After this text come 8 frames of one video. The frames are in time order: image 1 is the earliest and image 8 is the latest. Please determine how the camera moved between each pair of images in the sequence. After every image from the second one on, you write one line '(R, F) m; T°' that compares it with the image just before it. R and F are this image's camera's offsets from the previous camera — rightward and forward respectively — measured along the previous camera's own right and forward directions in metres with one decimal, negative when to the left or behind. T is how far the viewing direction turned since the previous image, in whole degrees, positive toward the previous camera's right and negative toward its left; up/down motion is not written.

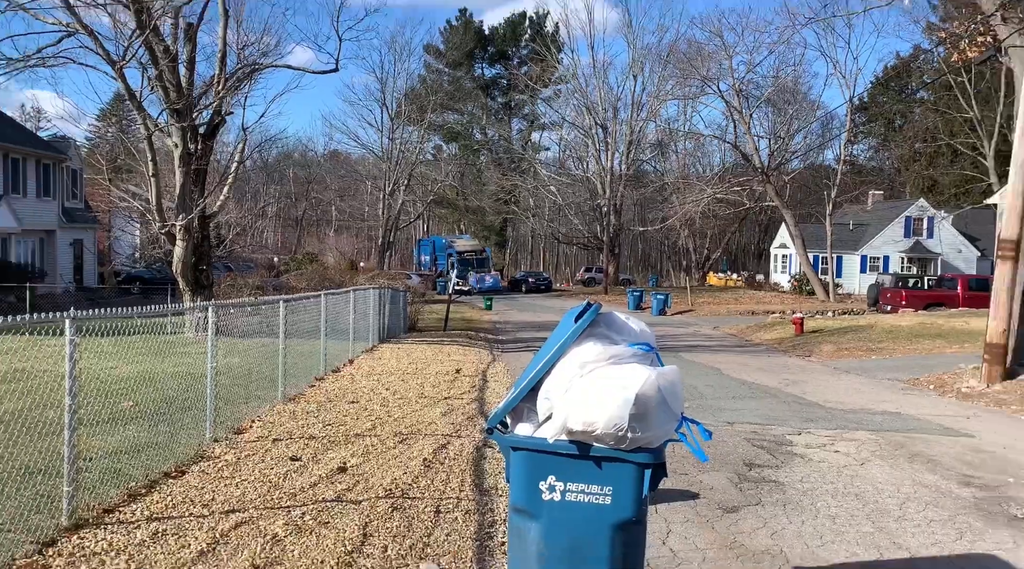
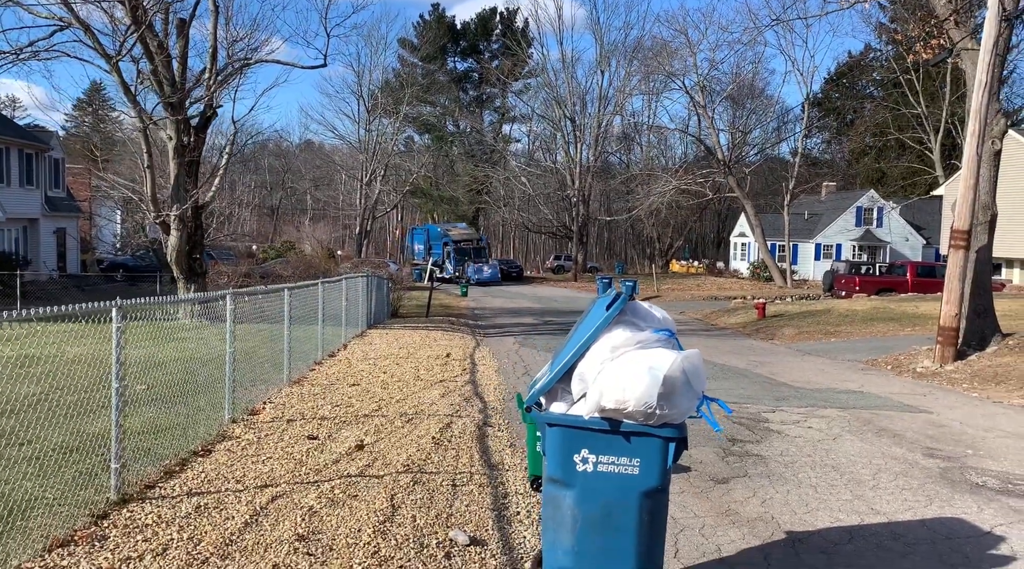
(-0.4, -0.4) m; +3°
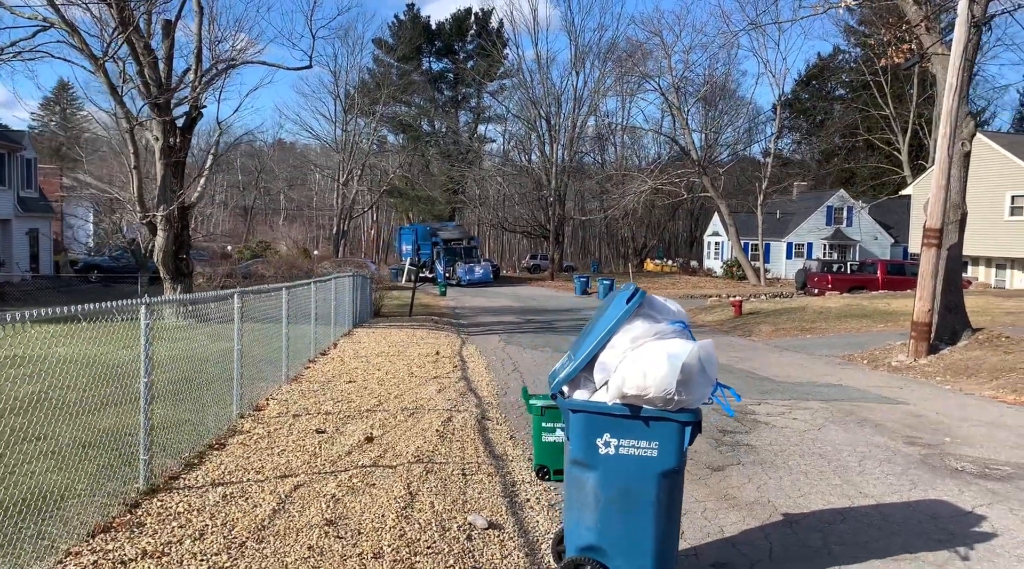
(-0.2, -0.3) m; +2°
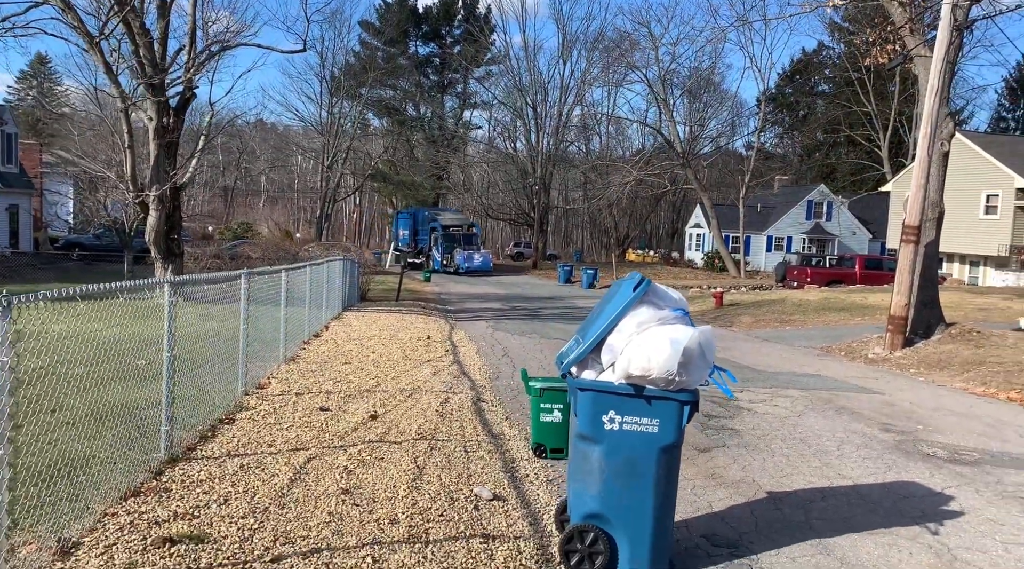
(-0.2, -0.3) m; +1°
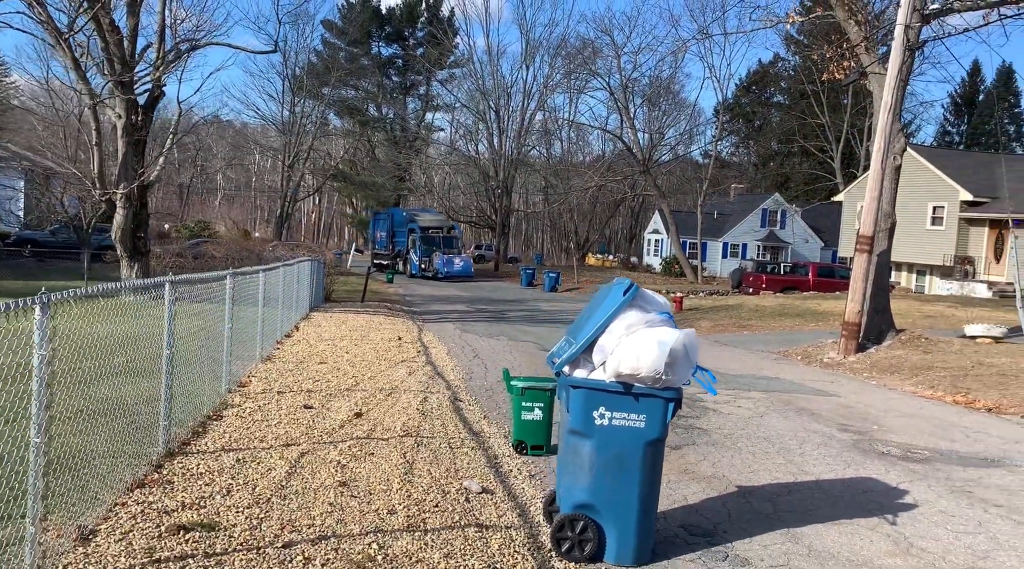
(-0.2, -0.3) m; +3°
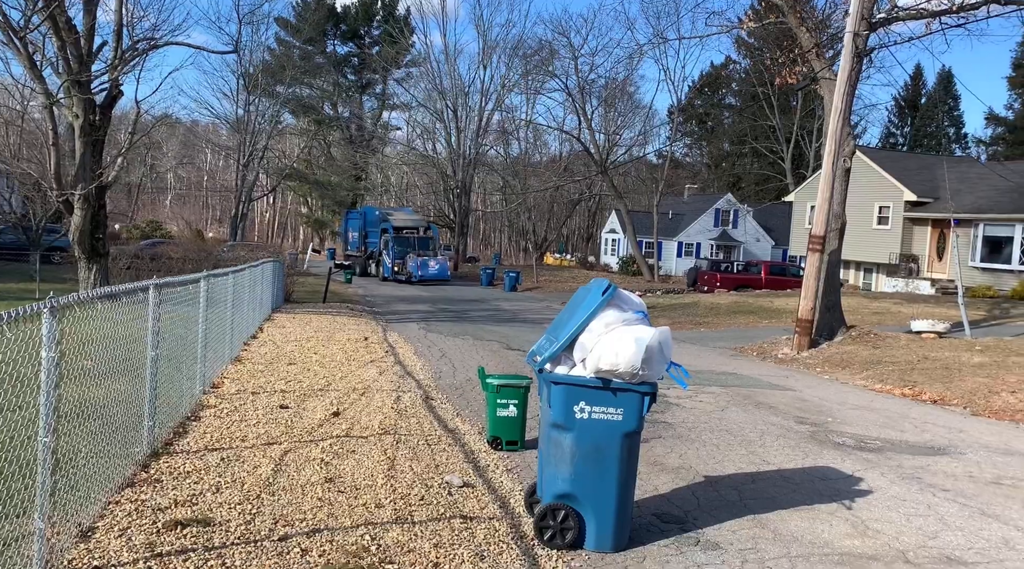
(-0.2, -0.2) m; +3°
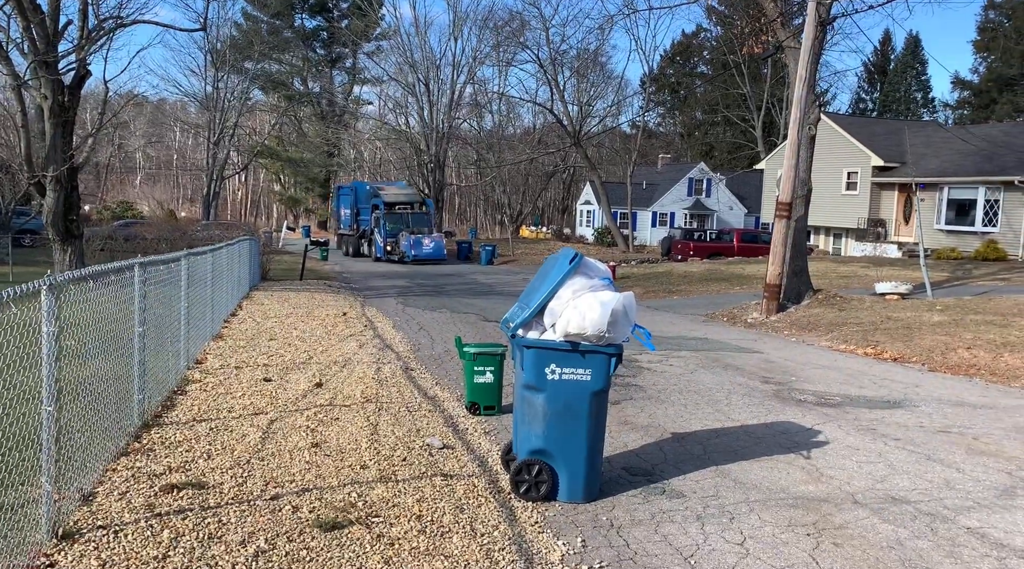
(0.0, -0.3) m; +1°
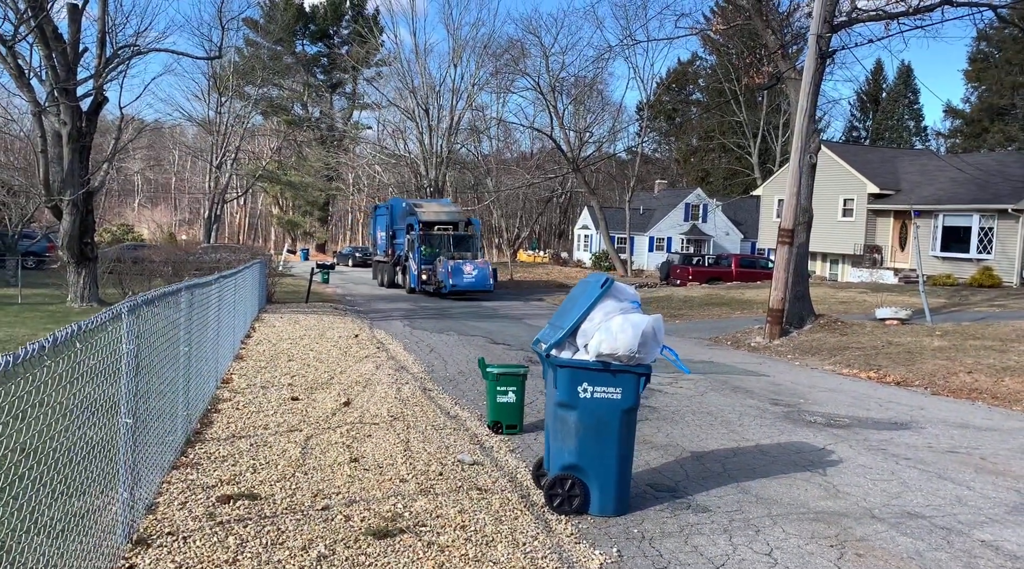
(-0.3, -0.3) m; 0°
